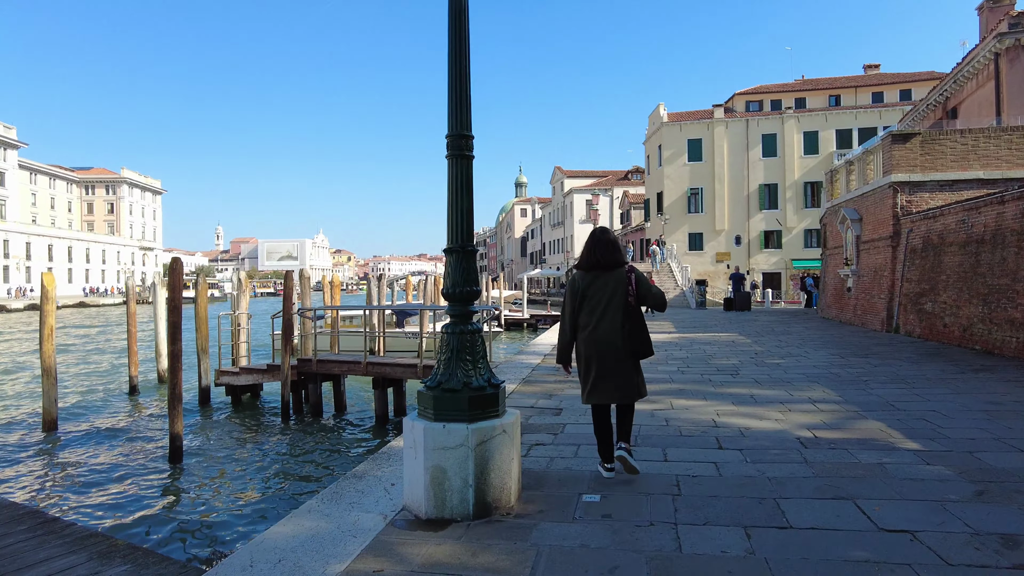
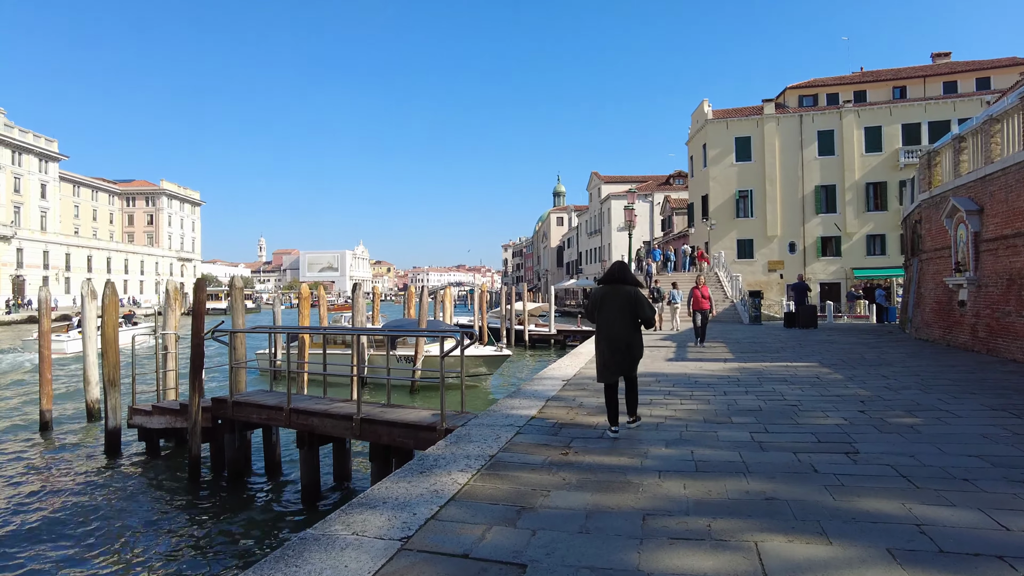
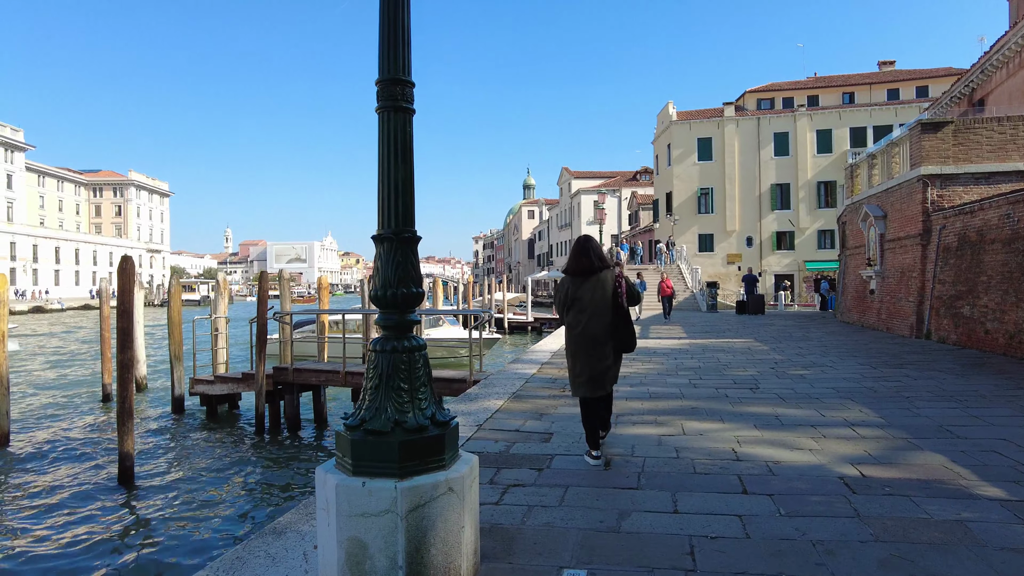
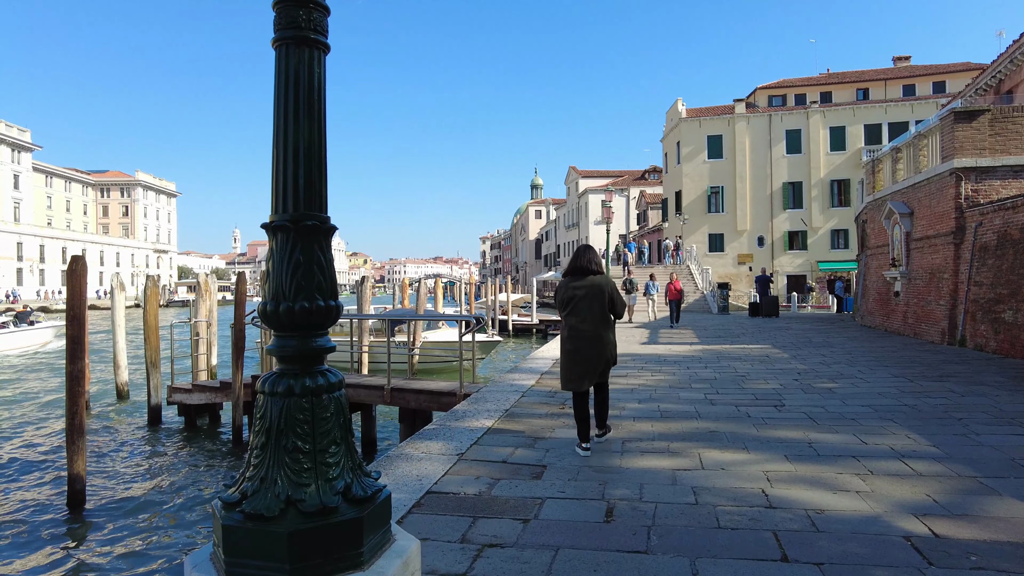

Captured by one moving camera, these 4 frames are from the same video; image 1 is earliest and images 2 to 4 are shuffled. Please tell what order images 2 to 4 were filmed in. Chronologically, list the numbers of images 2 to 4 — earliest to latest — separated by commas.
3, 4, 2
